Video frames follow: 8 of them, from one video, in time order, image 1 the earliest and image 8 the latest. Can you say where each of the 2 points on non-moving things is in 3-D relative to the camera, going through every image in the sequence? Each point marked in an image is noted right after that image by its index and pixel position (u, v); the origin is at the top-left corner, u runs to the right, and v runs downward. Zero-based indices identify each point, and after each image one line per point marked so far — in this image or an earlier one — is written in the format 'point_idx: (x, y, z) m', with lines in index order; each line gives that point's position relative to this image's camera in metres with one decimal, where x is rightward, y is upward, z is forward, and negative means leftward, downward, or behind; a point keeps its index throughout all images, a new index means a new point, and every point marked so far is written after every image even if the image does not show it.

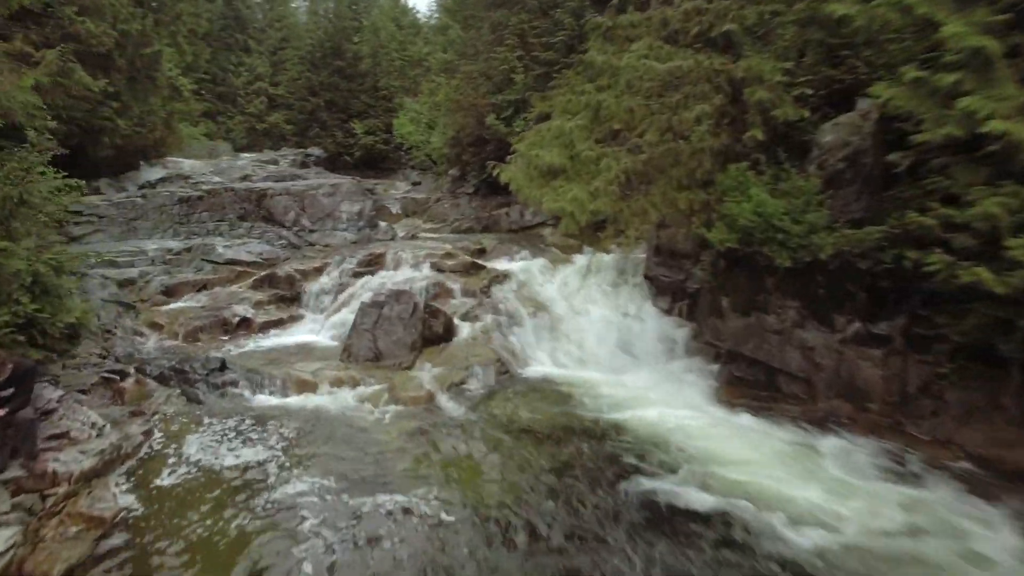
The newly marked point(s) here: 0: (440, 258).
0: (-1.2, +0.5, +10.8) m
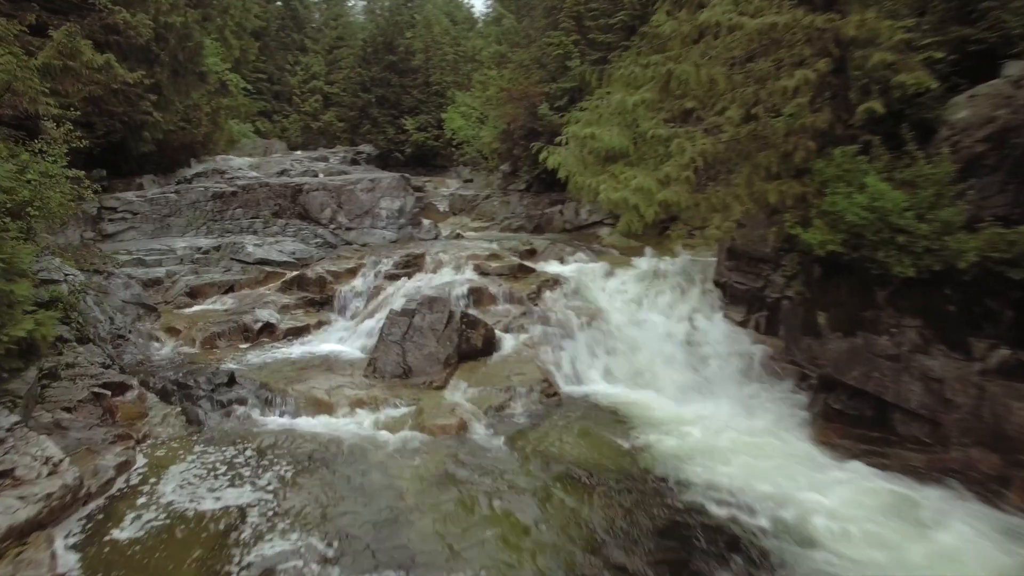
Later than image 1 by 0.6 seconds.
0: (-0.4, +0.4, +9.8) m
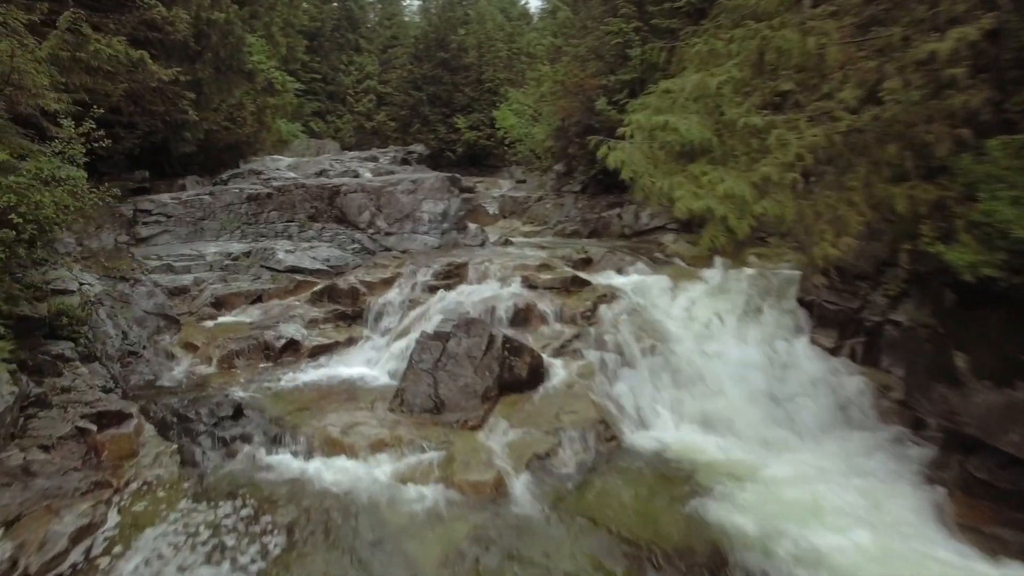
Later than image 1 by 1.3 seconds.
0: (+0.3, +0.2, +8.8) m
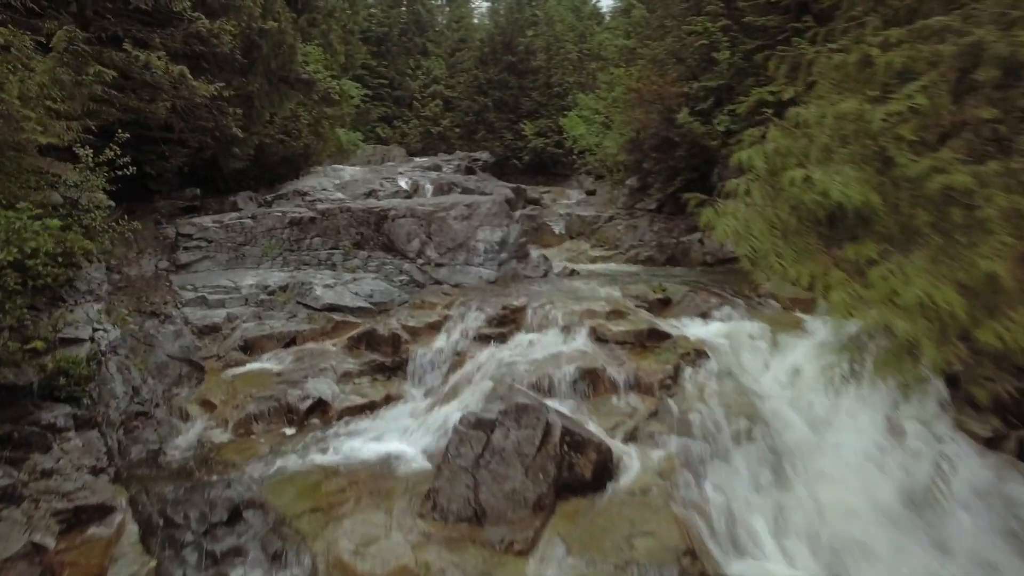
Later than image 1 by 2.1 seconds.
0: (+1.0, -0.3, +7.5) m
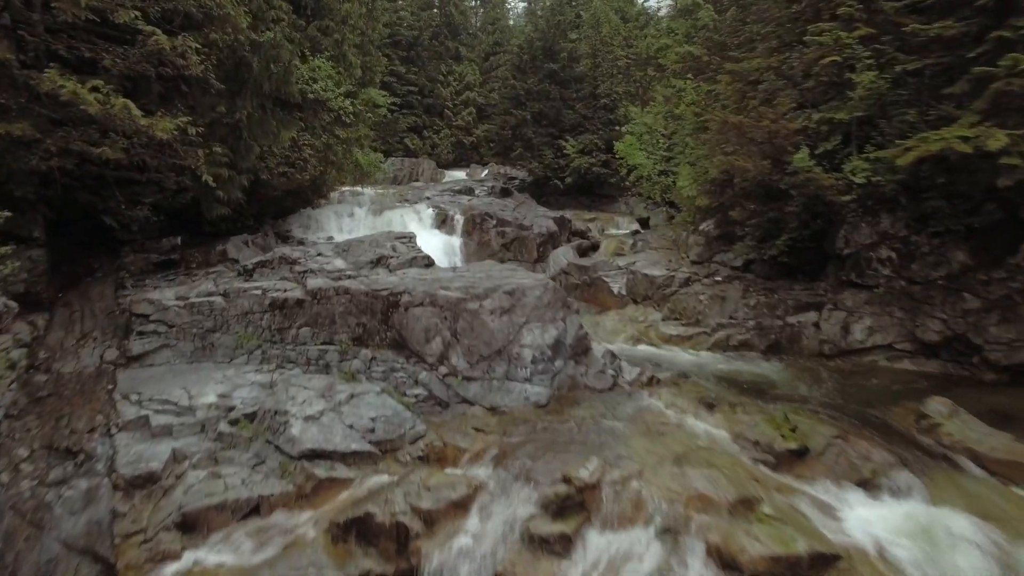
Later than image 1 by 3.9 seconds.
0: (+1.5, -1.6, +4.7) m
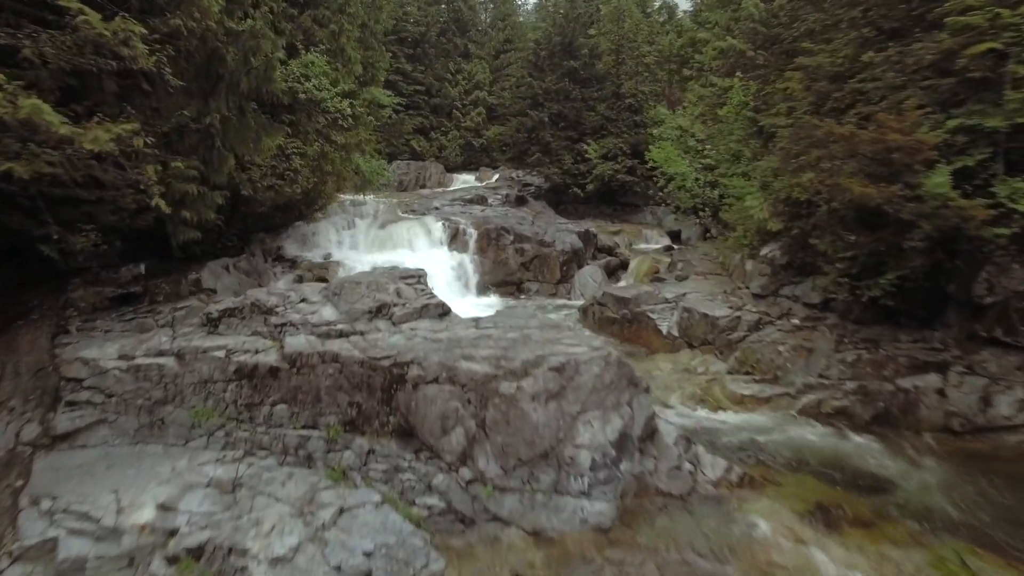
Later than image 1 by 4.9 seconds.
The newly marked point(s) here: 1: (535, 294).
0: (+1.8, -2.1, +2.8) m
1: (+0.6, -0.1, +15.0) m
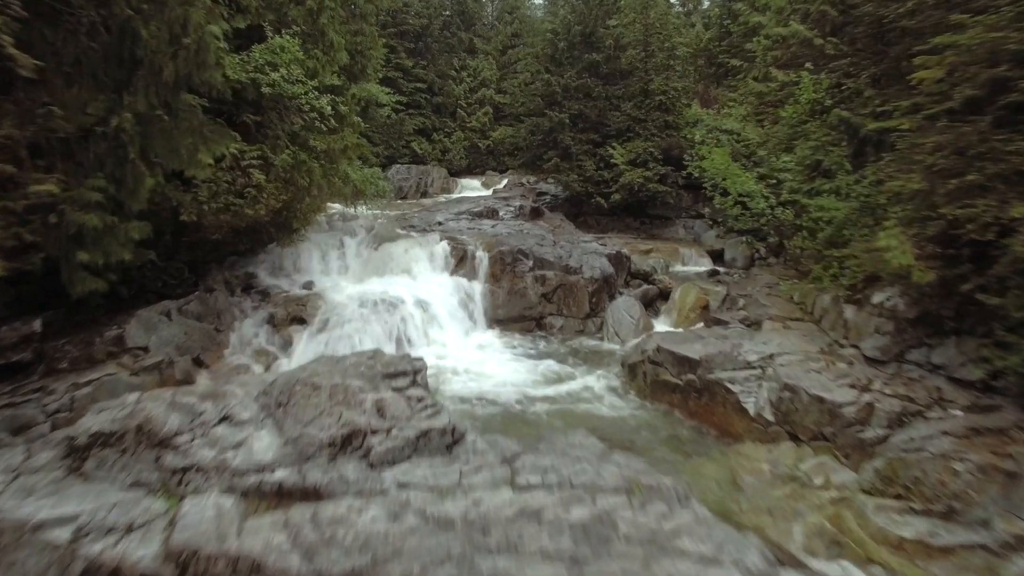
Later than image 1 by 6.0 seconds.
0: (+2.2, -2.8, +0.2) m
1: (+0.9, -0.8, +12.4) m
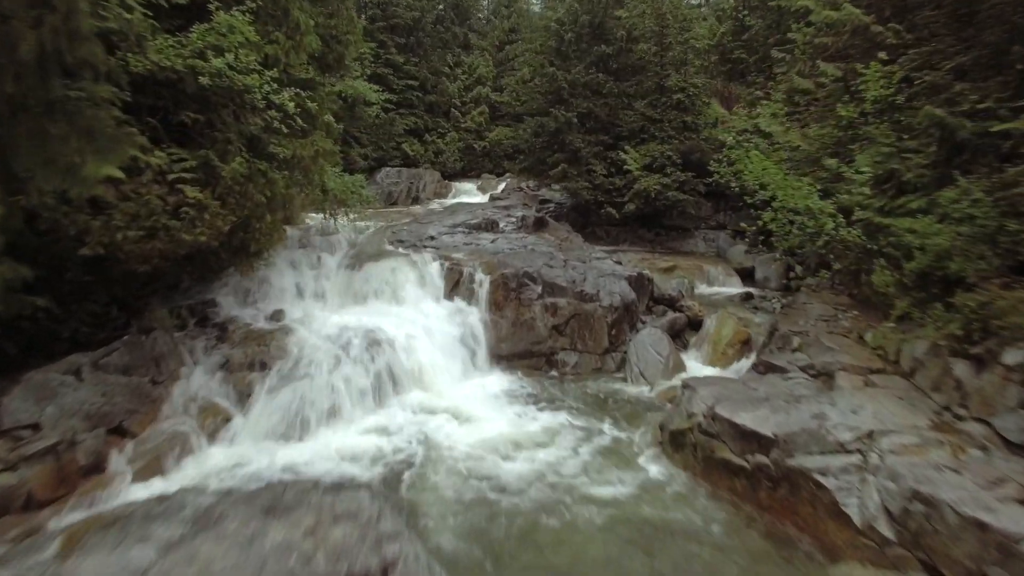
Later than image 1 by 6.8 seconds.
0: (+2.4, -3.3, -1.7) m
1: (+1.0, -1.3, +10.5) m
